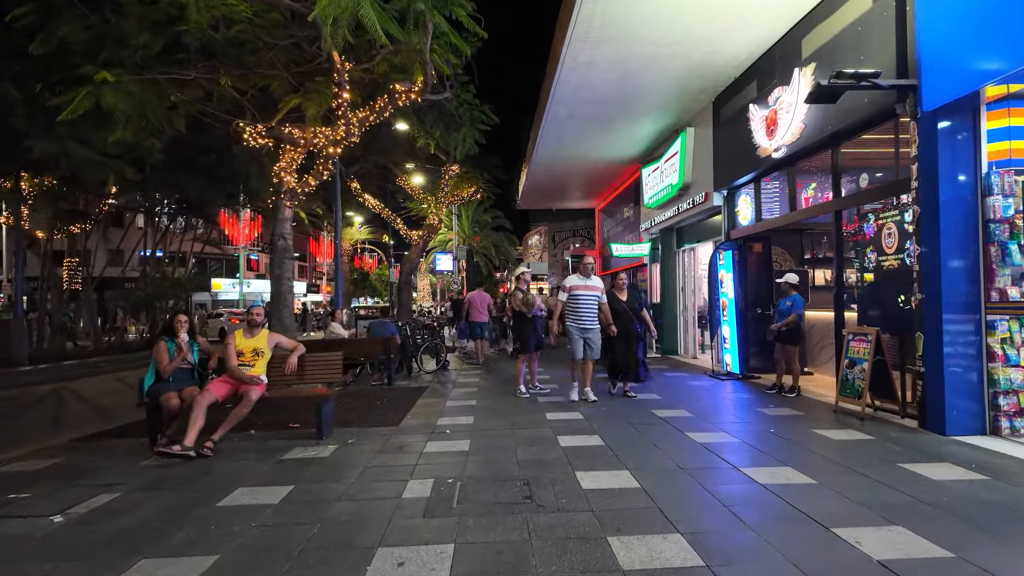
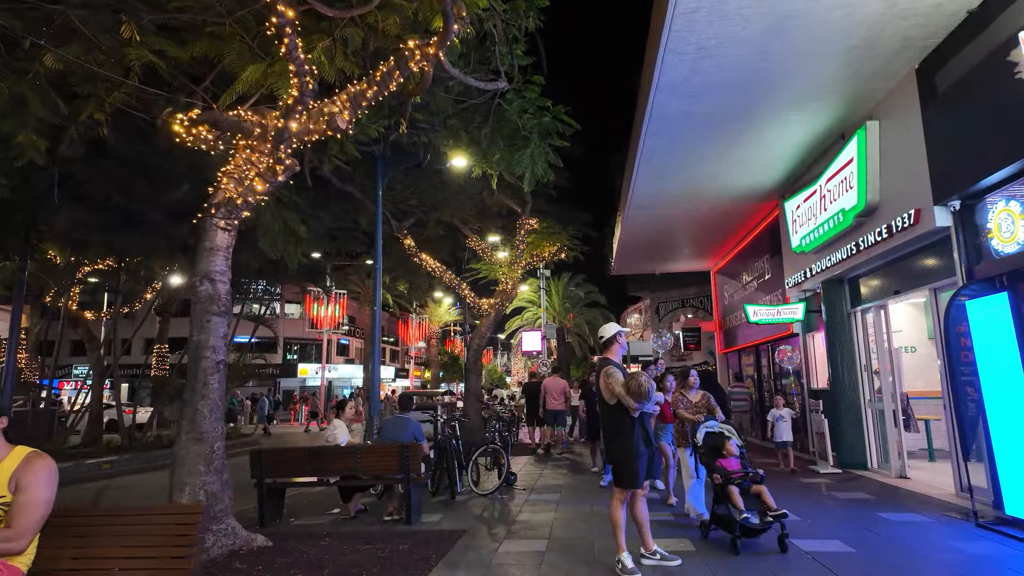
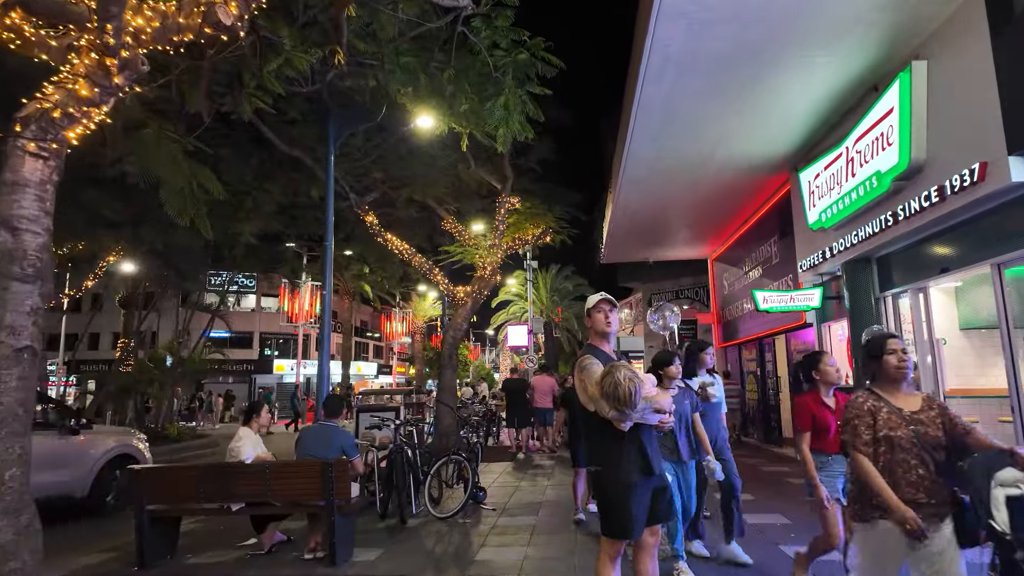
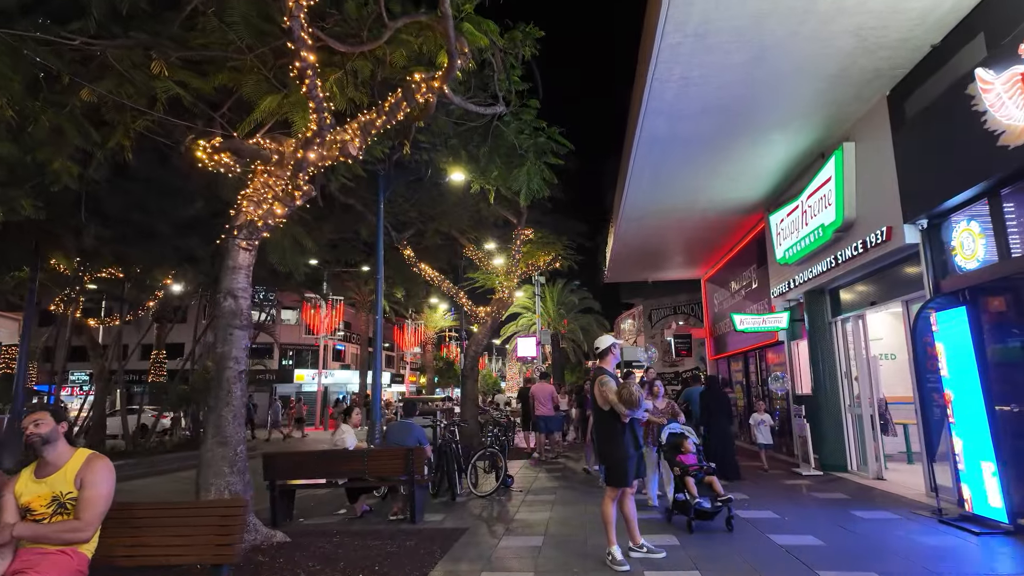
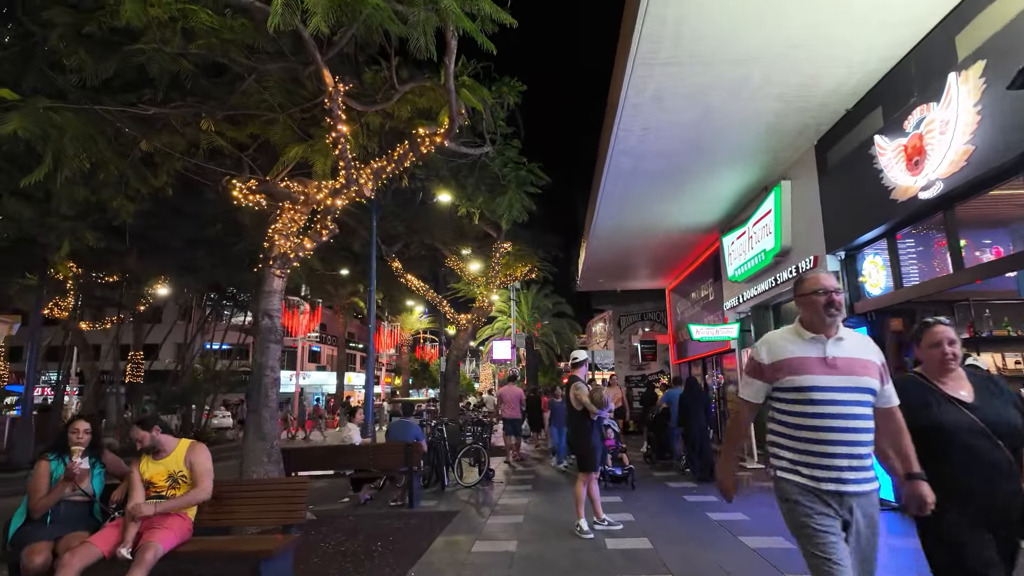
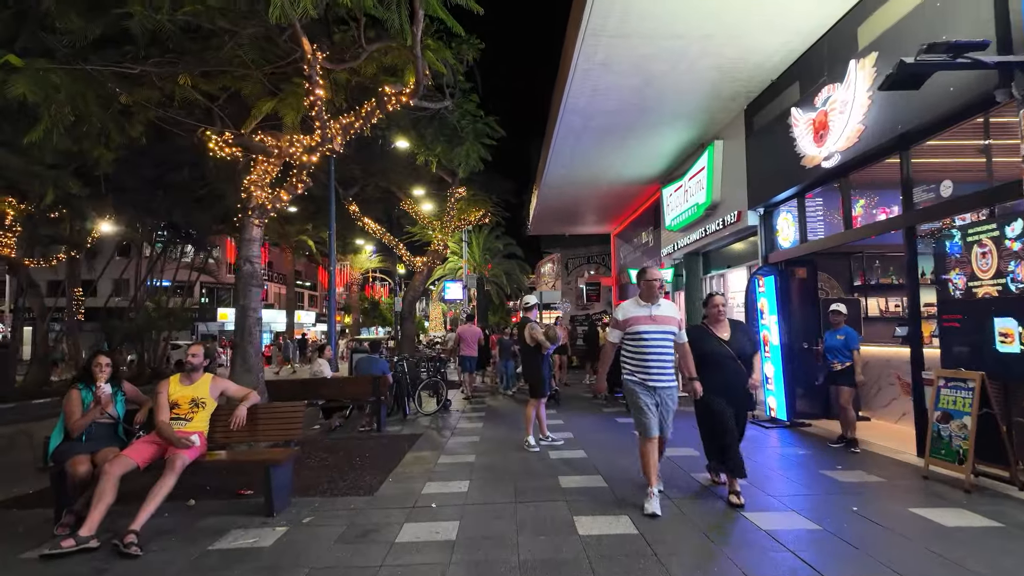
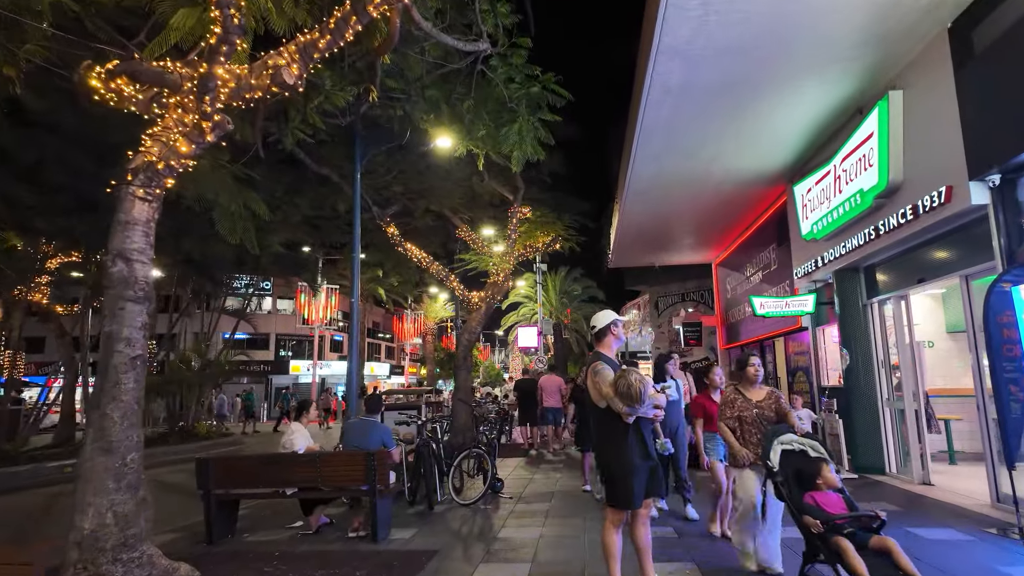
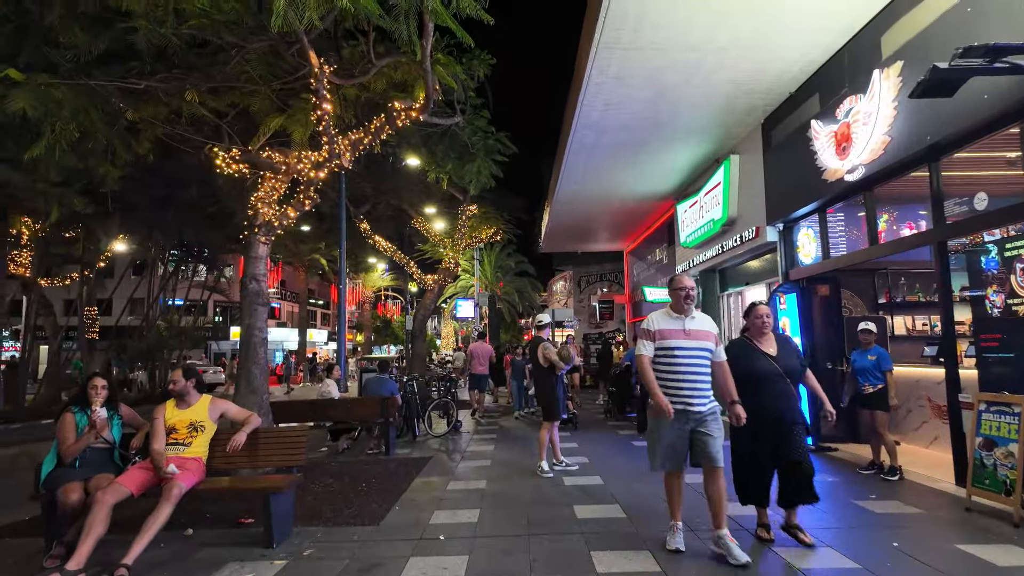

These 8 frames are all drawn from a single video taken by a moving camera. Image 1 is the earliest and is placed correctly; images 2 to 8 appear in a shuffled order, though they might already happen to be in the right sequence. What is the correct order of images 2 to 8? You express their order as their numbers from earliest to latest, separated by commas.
6, 8, 5, 4, 2, 7, 3
